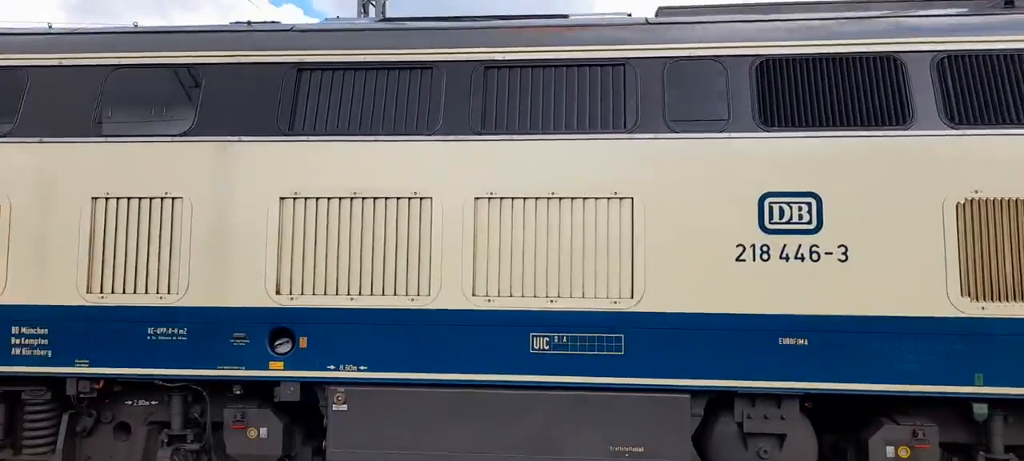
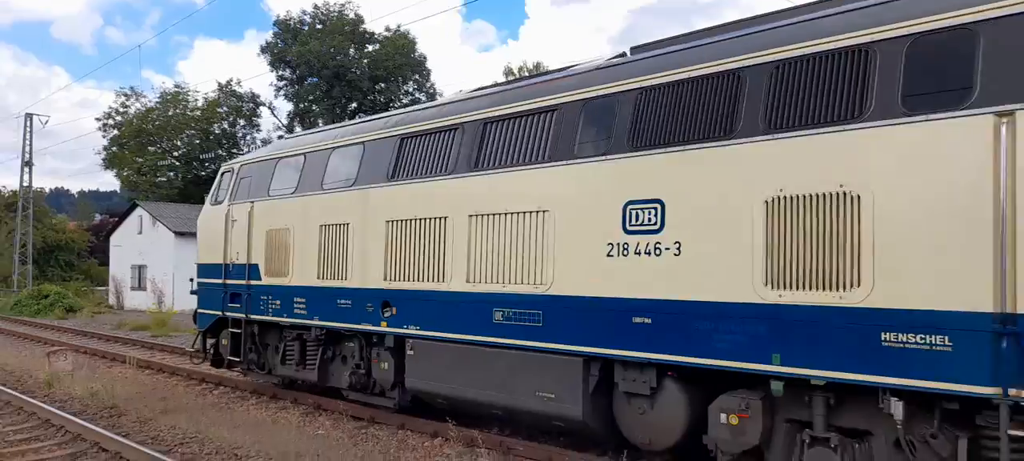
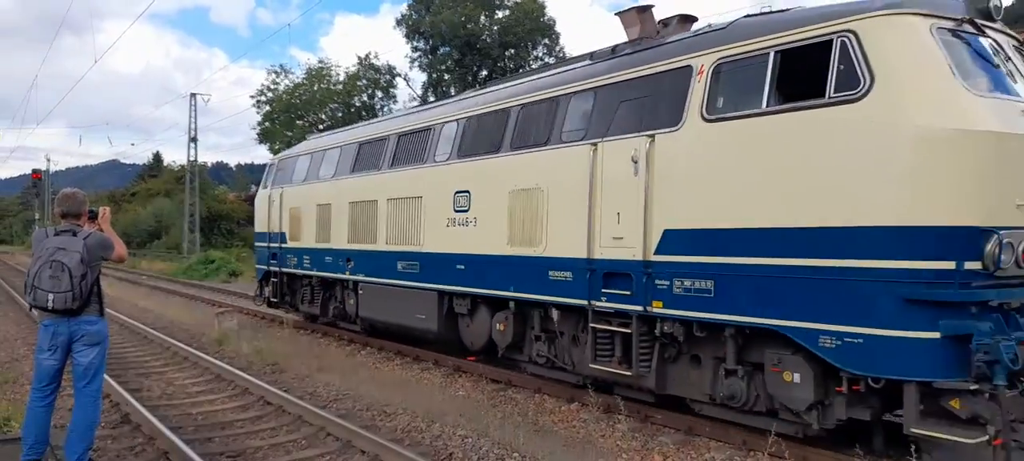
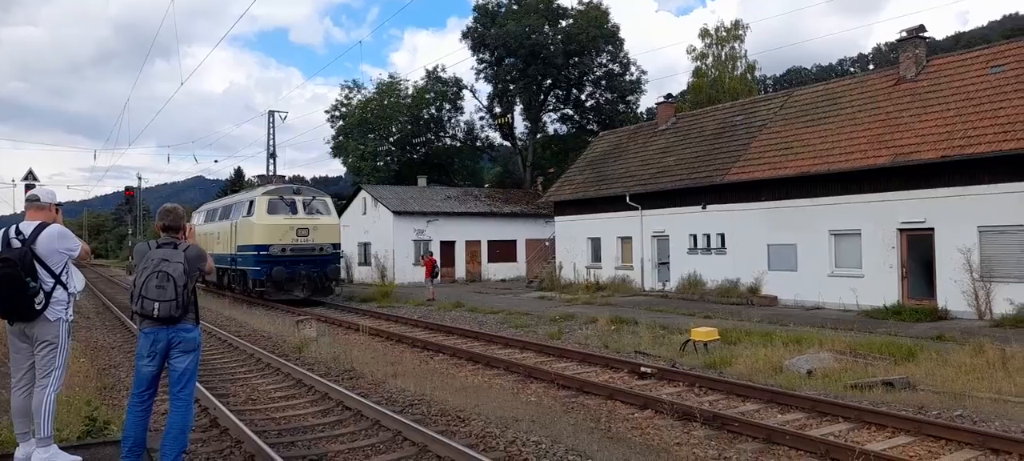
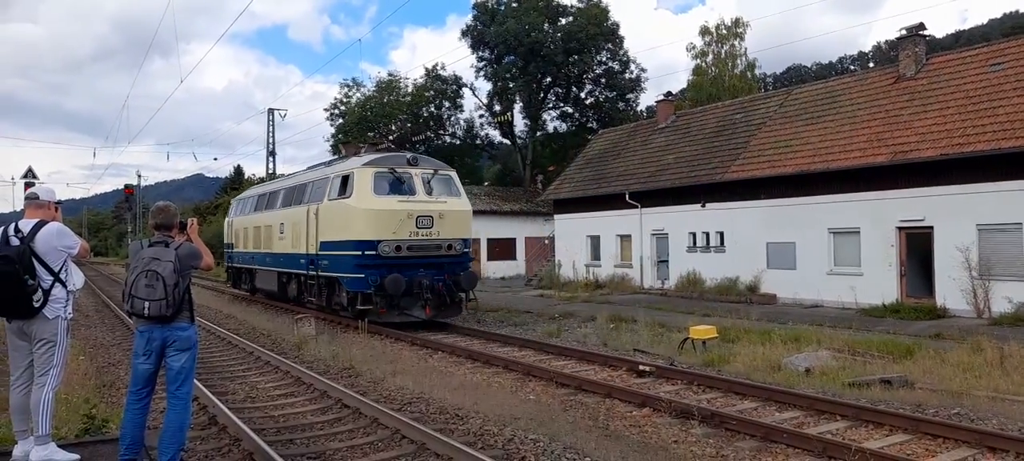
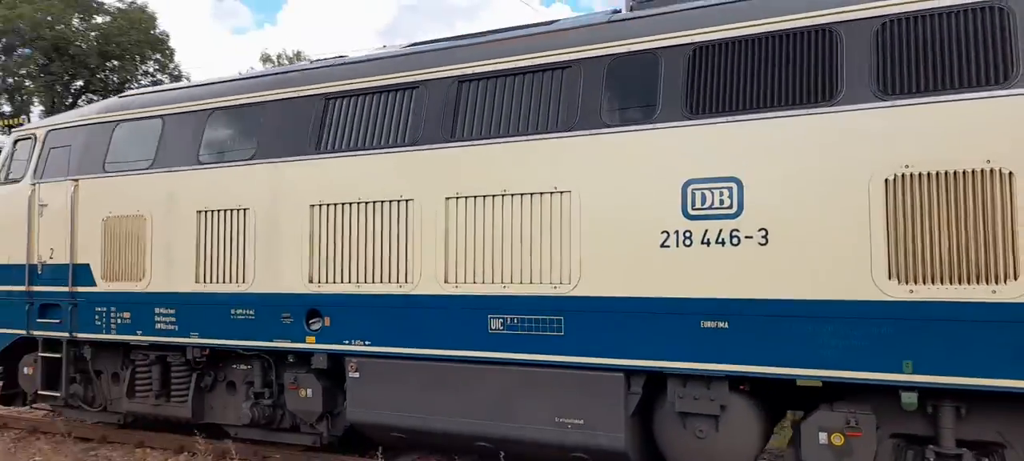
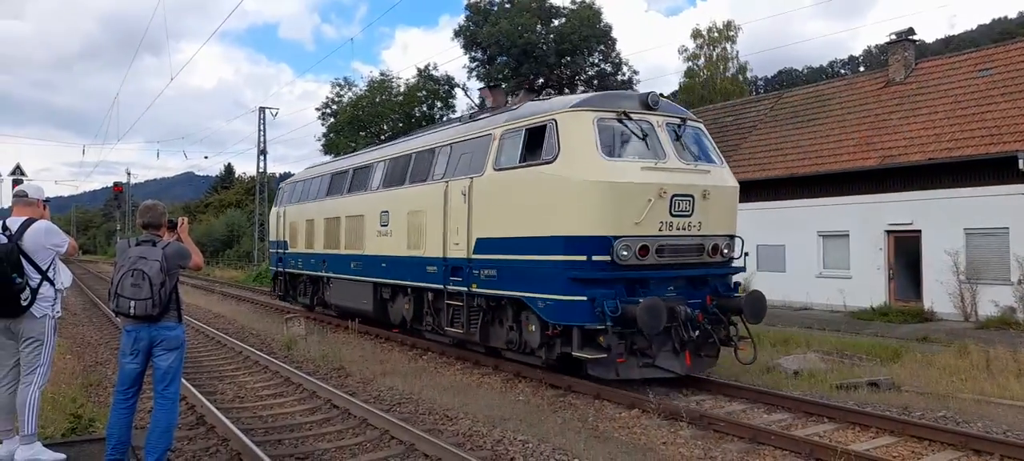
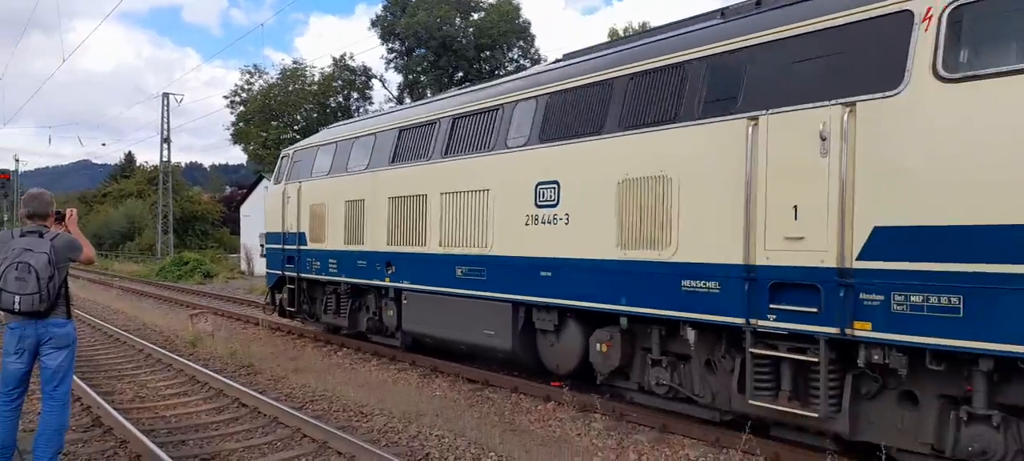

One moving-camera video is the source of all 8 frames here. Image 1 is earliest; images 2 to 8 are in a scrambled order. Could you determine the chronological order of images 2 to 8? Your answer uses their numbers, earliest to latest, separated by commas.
6, 2, 8, 3, 7, 5, 4
